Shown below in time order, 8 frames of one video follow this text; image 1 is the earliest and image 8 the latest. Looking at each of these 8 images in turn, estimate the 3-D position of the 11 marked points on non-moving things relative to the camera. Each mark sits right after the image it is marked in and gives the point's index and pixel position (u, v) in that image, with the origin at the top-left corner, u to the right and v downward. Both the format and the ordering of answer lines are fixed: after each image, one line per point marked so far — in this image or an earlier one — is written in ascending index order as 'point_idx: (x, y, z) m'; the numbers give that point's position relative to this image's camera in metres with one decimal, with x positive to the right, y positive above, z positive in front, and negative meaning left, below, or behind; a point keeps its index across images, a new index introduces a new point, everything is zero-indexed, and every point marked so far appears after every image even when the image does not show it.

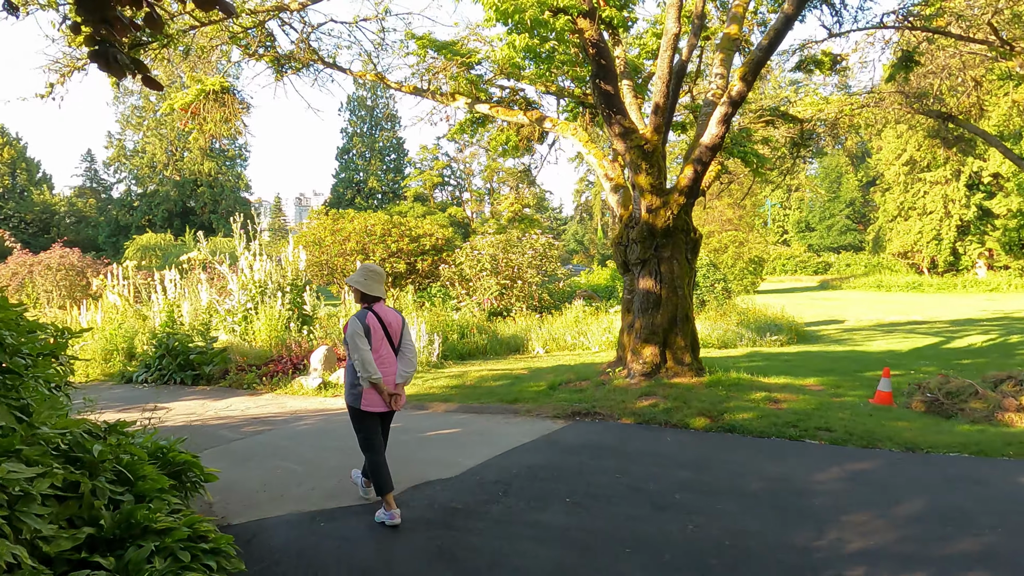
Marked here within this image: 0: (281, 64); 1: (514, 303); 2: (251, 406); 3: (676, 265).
0: (-3.4, +3.3, +9.7) m
1: (0.0, -0.3, +13.4) m
2: (-2.7, -1.2, +6.8) m
3: (+1.6, +0.2, +6.5) m
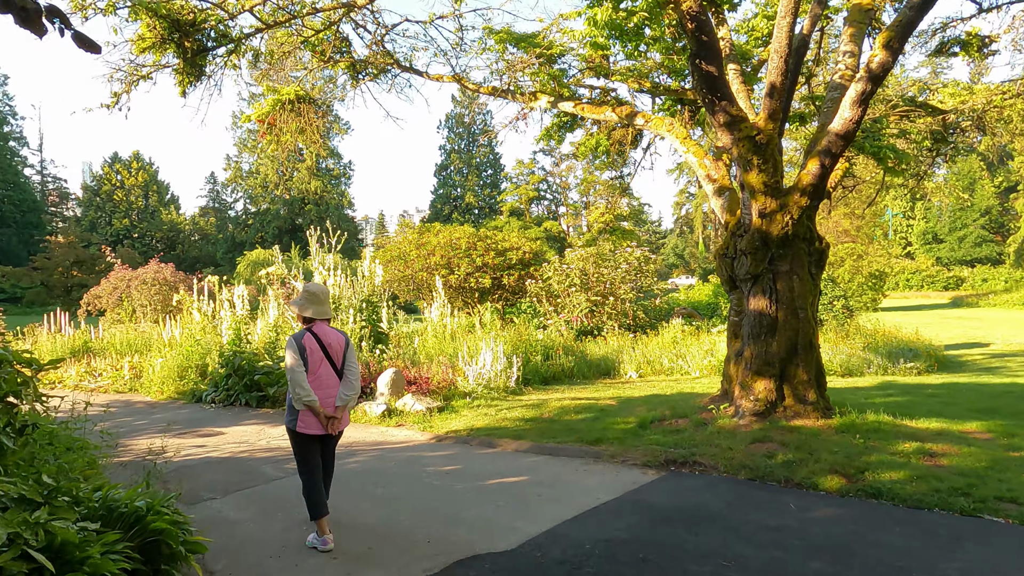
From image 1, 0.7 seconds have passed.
0: (-2.1, +3.0, +9.3) m
1: (+1.7, -0.6, +12.4) m
2: (-1.9, -1.4, +6.2) m
3: (+2.3, +0.1, +5.4) m
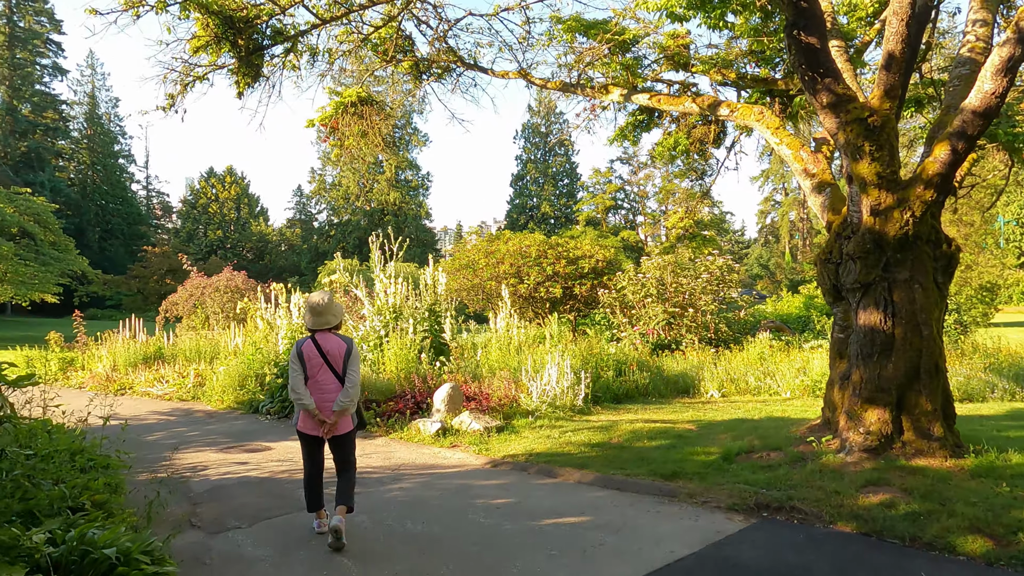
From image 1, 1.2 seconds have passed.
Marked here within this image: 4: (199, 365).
0: (-1.2, +2.9, +8.9) m
1: (+3.0, -0.8, +11.5) m
2: (-1.4, -1.5, +5.8) m
3: (+2.7, 0.0, +4.5) m
4: (-4.6, -1.1, +9.7) m
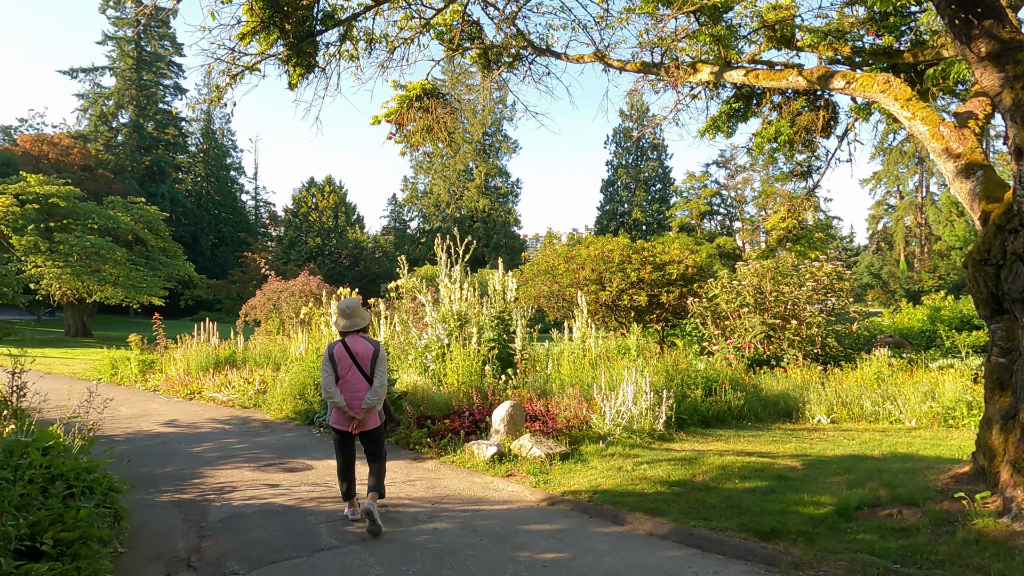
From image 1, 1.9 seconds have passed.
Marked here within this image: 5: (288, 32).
0: (-0.3, +2.8, +8.3) m
1: (+4.2, -0.9, +10.2) m
2: (-0.9, -1.5, +5.1) m
3: (+3.0, -0.1, +3.3) m
4: (-3.5, -1.2, +9.4) m
5: (-2.0, +2.3, +5.9) m
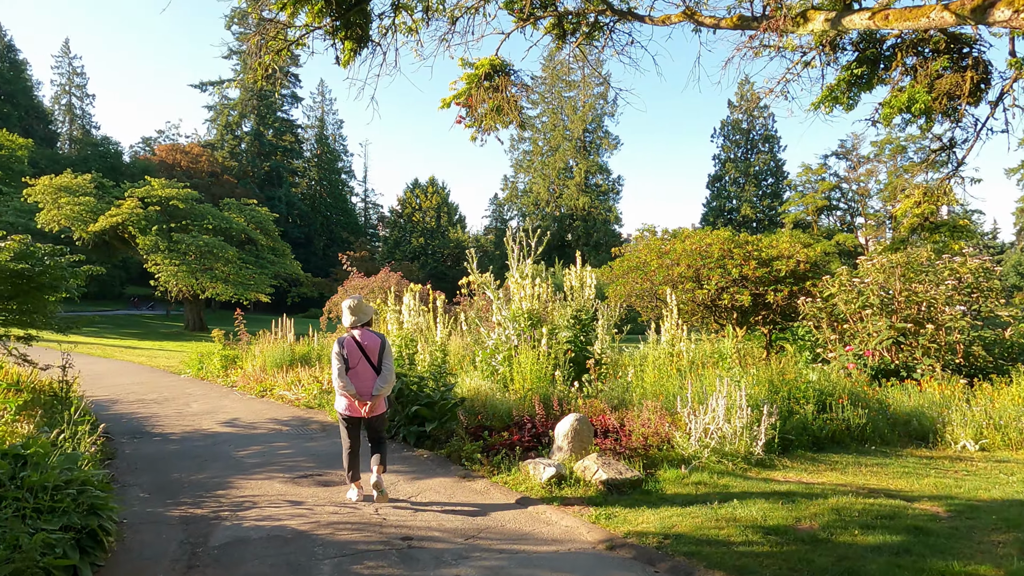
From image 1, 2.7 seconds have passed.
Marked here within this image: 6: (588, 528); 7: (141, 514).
0: (+0.6, +2.9, +7.4) m
1: (+5.3, -0.9, +8.6) m
2: (-0.5, -1.4, +4.4) m
3: (+3.1, 0.0, +2.0) m
4: (-2.4, -1.1, +9.1) m
5: (-1.5, +2.4, +5.4) m
6: (+0.5, -1.4, +4.0) m
7: (-2.3, -1.4, +4.1) m
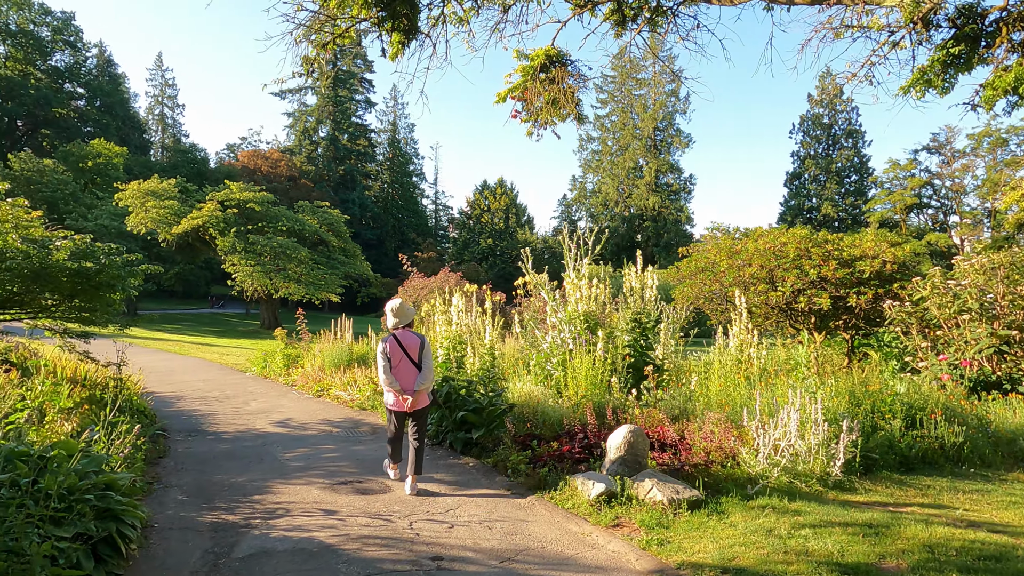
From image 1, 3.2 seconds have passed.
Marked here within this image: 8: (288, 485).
0: (+1.2, +2.9, +7.0) m
1: (+6.0, -1.0, +7.7) m
2: (-0.2, -1.4, +4.1) m
3: (+3.1, -0.1, +1.3) m
4: (-1.7, -1.1, +9.0) m
5: (-1.1, +2.4, +5.2) m
6: (+0.7, -1.4, +3.6) m
7: (-2.0, -1.4, +4.0) m
8: (-1.6, -1.4, +4.8) m
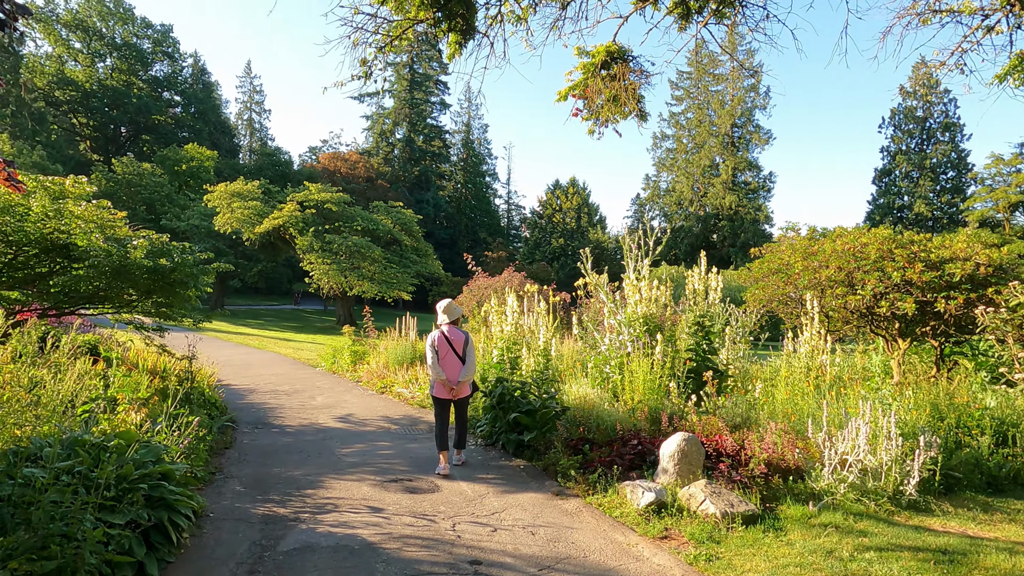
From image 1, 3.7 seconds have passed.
0: (+1.9, +2.8, +6.8) m
1: (+6.6, -1.0, +7.0) m
2: (+0.1, -1.5, +4.1) m
3: (+3.0, -0.1, +0.9) m
4: (-0.9, -1.1, +9.0) m
5: (-0.6, +2.4, +5.2) m
6: (+0.9, -1.5, +3.4) m
7: (-1.8, -1.4, +4.1) m
8: (-1.3, -1.4, +4.9) m
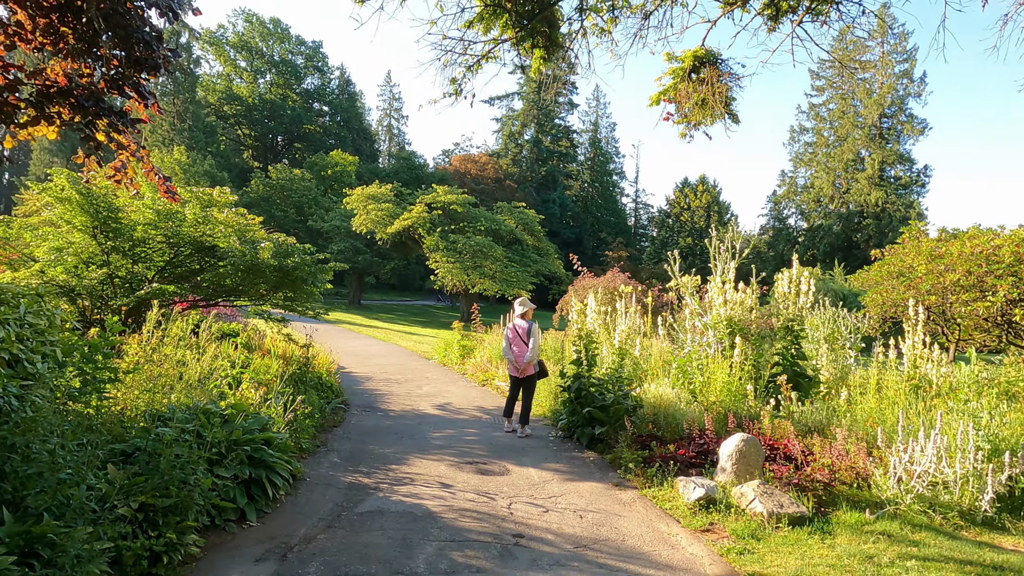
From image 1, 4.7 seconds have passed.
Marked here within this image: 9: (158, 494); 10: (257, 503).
0: (+2.7, +2.8, +6.7) m
1: (+7.4, -1.1, +6.0) m
2: (+0.4, -1.5, +4.4) m
3: (+2.8, -0.2, +0.7) m
4: (+0.5, -1.1, +9.4) m
5: (0.0, +2.4, +5.7) m
6: (+1.1, -1.5, +3.6) m
7: (-1.4, -1.3, +4.8) m
8: (-0.7, -1.4, +5.4) m
9: (-1.7, -1.0, +3.2) m
10: (-1.5, -1.2, +3.8) m
